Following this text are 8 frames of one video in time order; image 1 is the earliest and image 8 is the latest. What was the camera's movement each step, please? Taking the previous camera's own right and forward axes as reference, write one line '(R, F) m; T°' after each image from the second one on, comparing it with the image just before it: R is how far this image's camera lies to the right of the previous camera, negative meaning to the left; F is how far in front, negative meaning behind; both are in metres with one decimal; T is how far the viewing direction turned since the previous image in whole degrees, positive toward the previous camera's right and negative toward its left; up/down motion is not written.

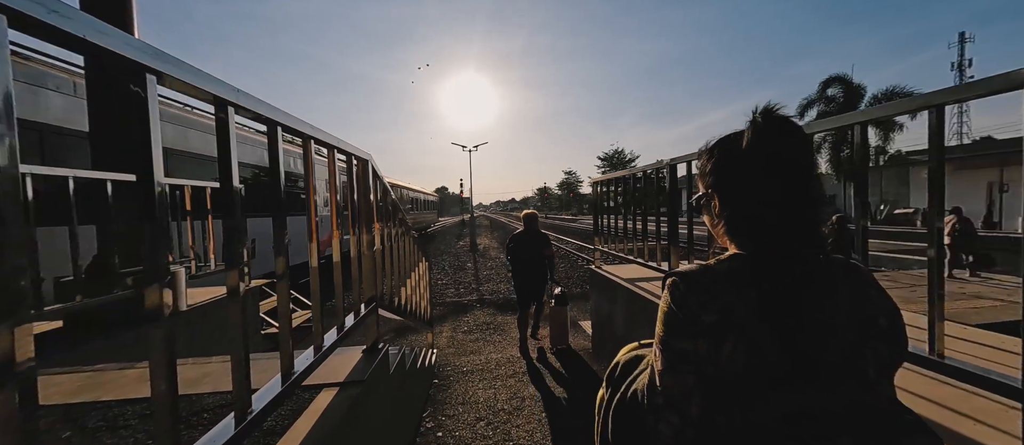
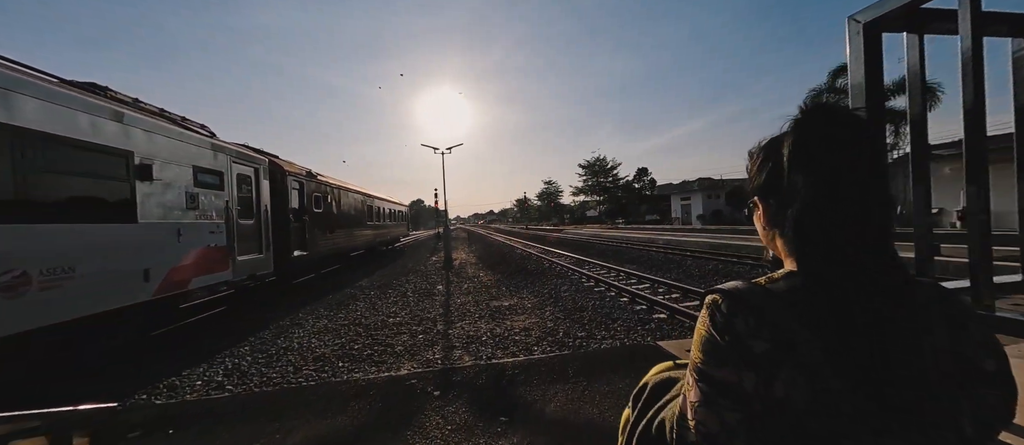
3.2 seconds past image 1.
(-0.1, +1.9) m; +4°
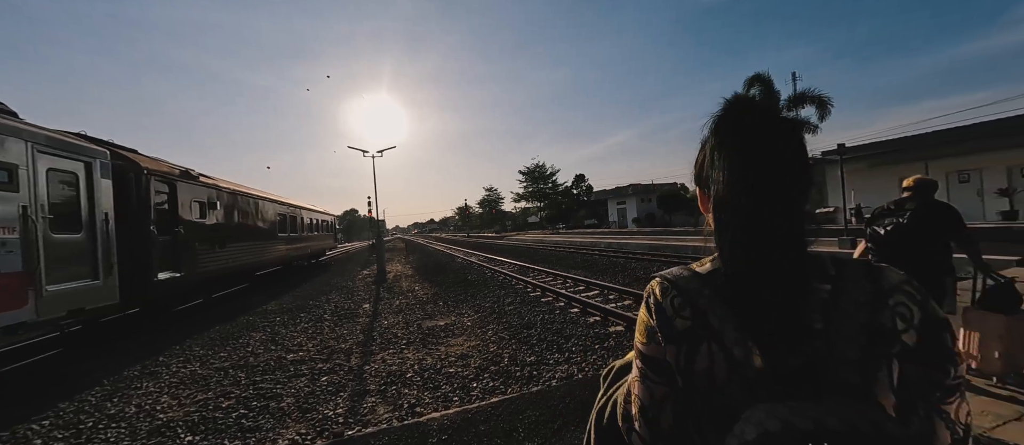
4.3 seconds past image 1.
(+0.1, +0.6) m; +10°
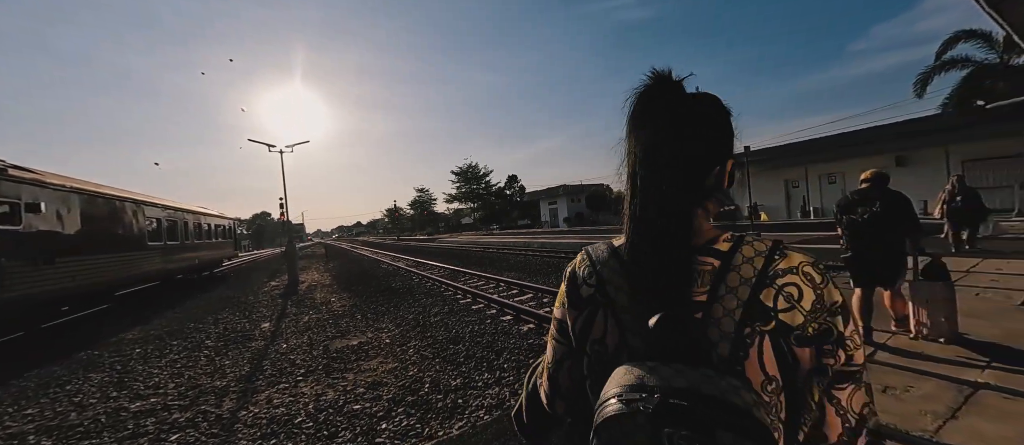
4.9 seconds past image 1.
(+0.1, +0.3) m; +11°
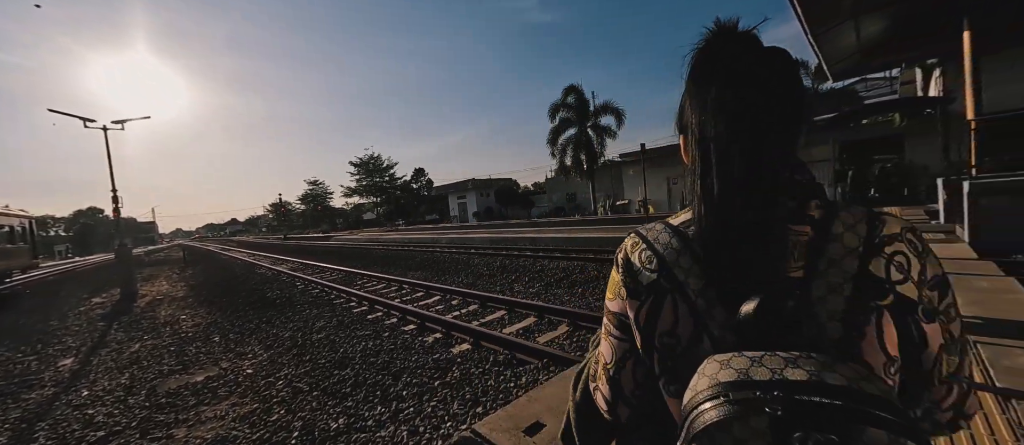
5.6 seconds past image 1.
(0.0, +0.3) m; +15°
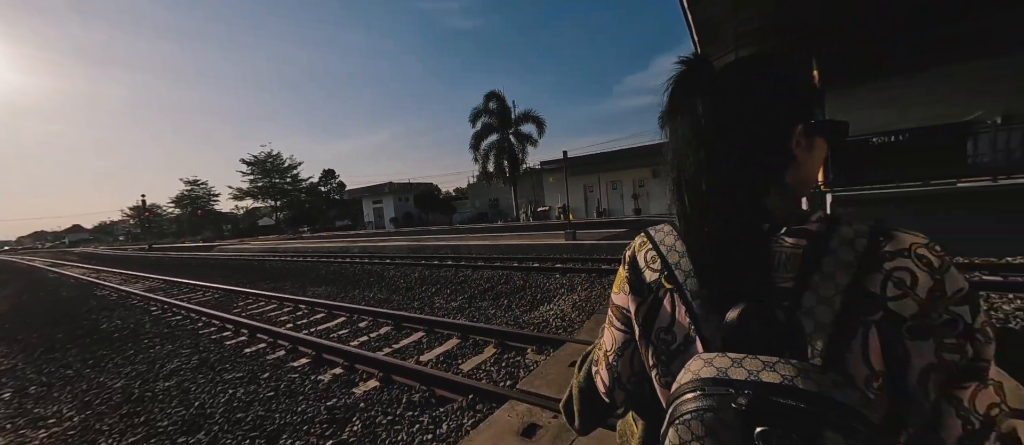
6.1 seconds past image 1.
(0.0, +0.3) m; +13°
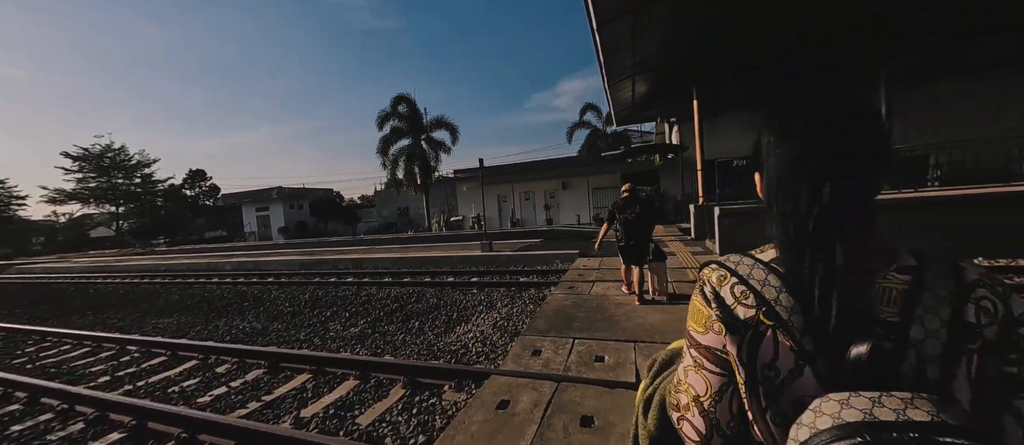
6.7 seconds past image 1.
(0.0, +0.2) m; +15°
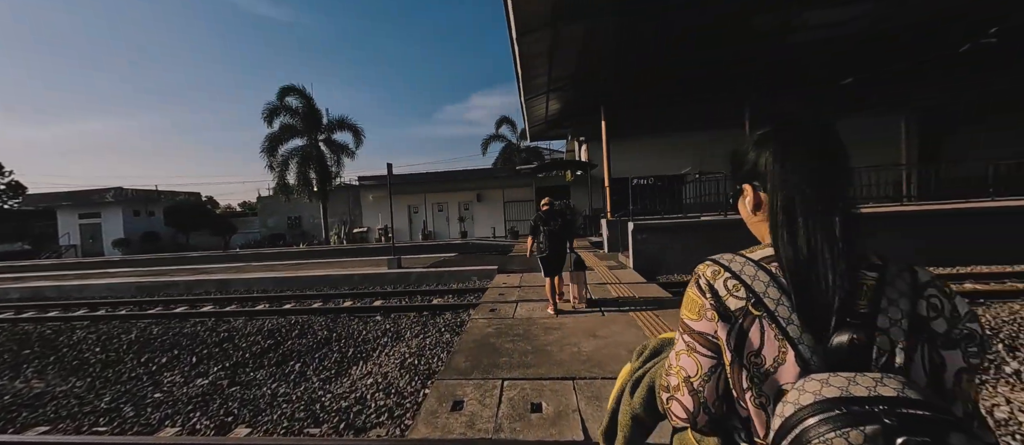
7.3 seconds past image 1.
(0.0, +0.3) m; +15°
